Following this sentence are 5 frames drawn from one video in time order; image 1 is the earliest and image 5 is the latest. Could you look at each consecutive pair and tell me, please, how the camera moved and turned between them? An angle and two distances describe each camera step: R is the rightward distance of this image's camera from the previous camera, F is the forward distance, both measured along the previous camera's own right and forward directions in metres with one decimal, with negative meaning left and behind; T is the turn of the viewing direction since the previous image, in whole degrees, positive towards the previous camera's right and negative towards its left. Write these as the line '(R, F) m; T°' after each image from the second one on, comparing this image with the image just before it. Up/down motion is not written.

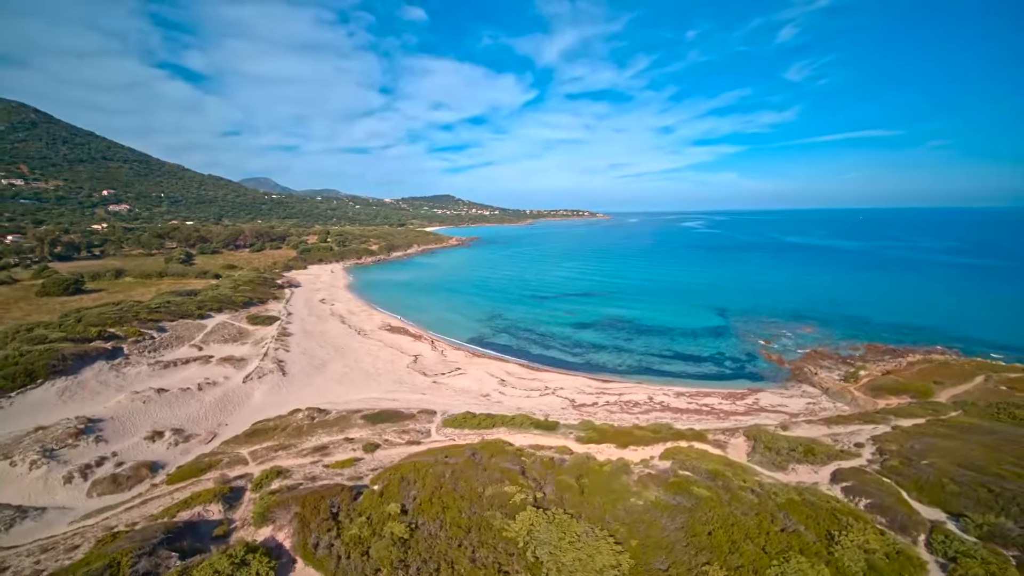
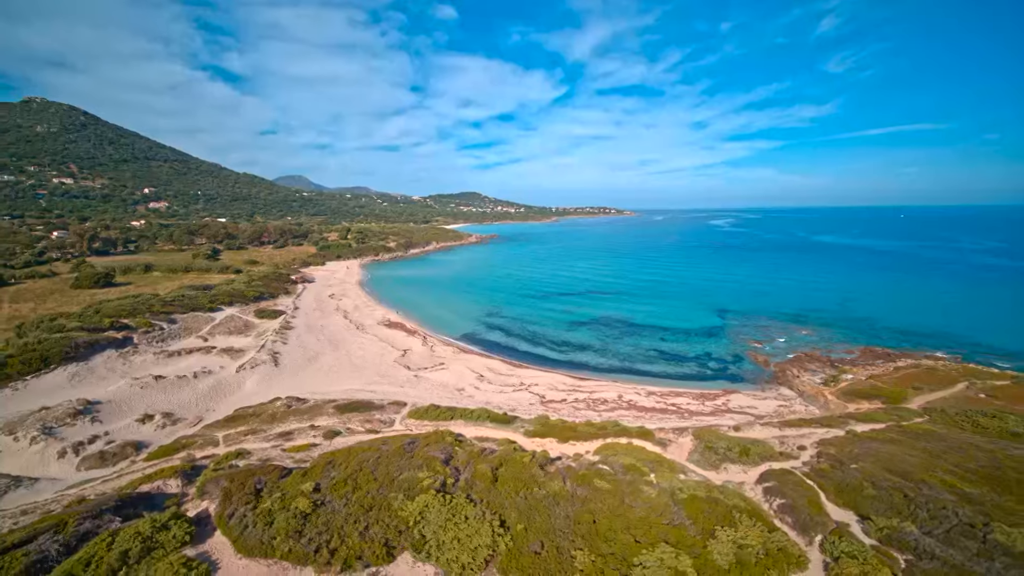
(+3.2, -0.8) m; -3°
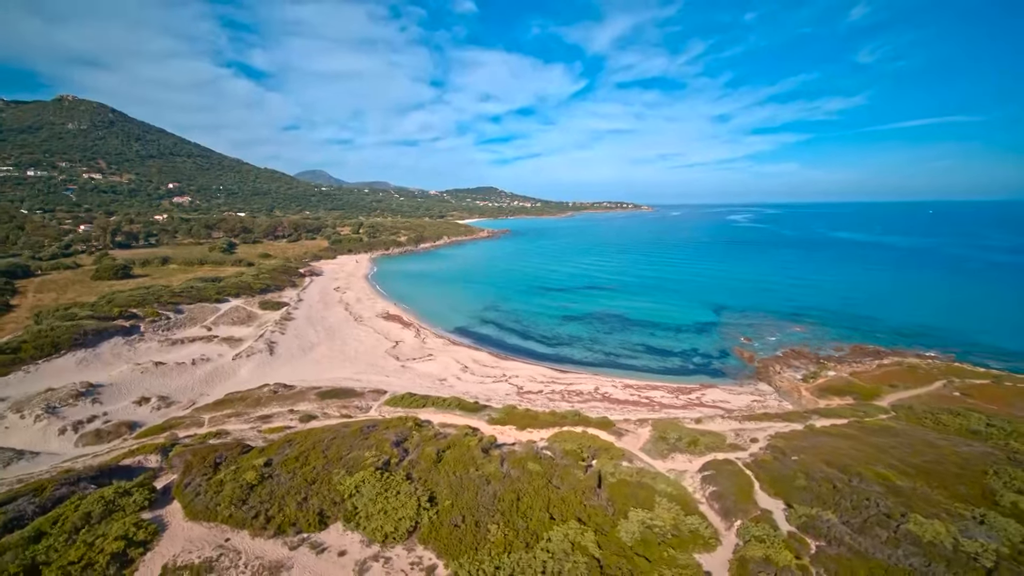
(+2.4, -0.7) m; -2°
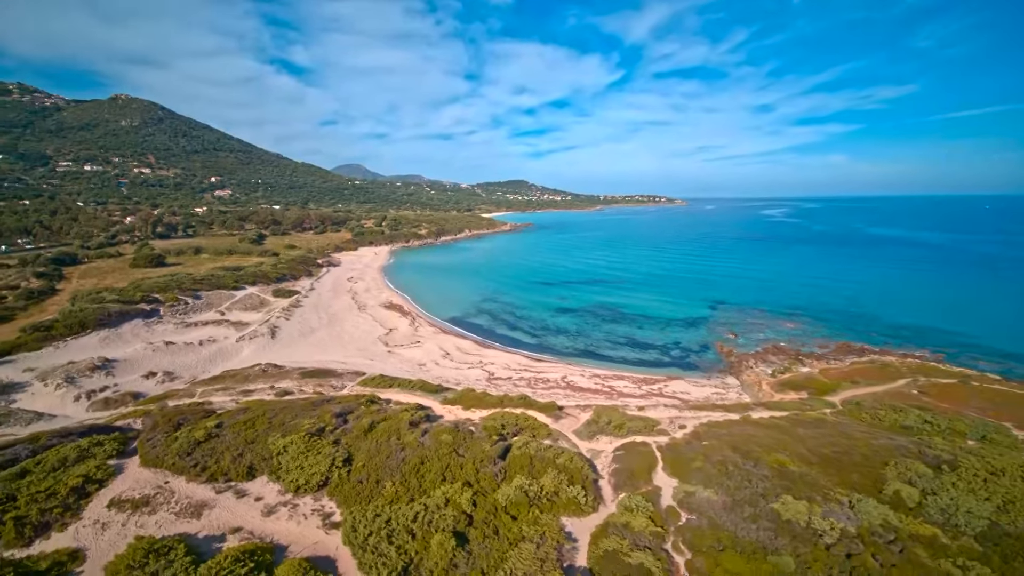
(+3.8, -1.4) m; -4°
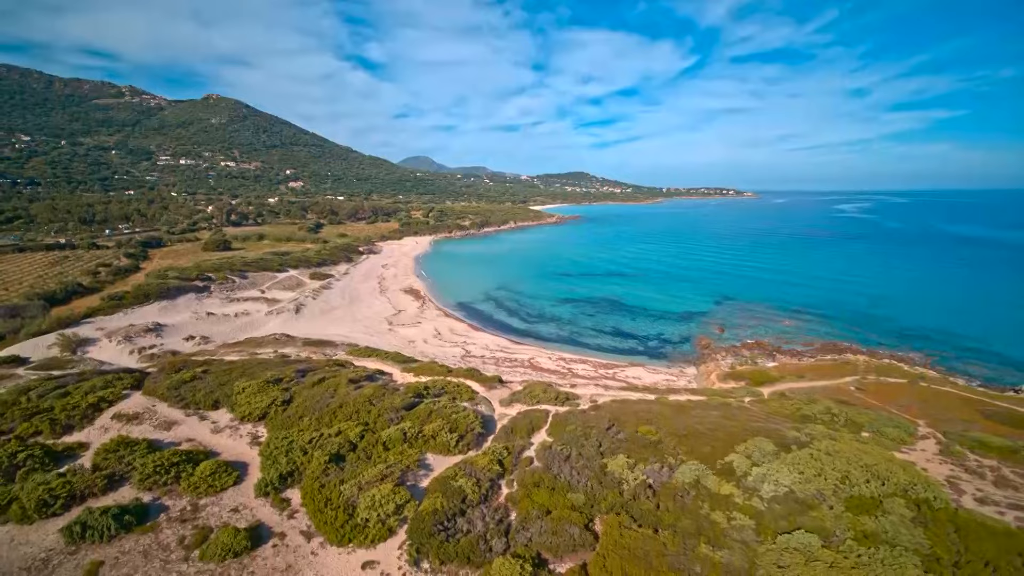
(+6.1, -2.7) m; -8°
